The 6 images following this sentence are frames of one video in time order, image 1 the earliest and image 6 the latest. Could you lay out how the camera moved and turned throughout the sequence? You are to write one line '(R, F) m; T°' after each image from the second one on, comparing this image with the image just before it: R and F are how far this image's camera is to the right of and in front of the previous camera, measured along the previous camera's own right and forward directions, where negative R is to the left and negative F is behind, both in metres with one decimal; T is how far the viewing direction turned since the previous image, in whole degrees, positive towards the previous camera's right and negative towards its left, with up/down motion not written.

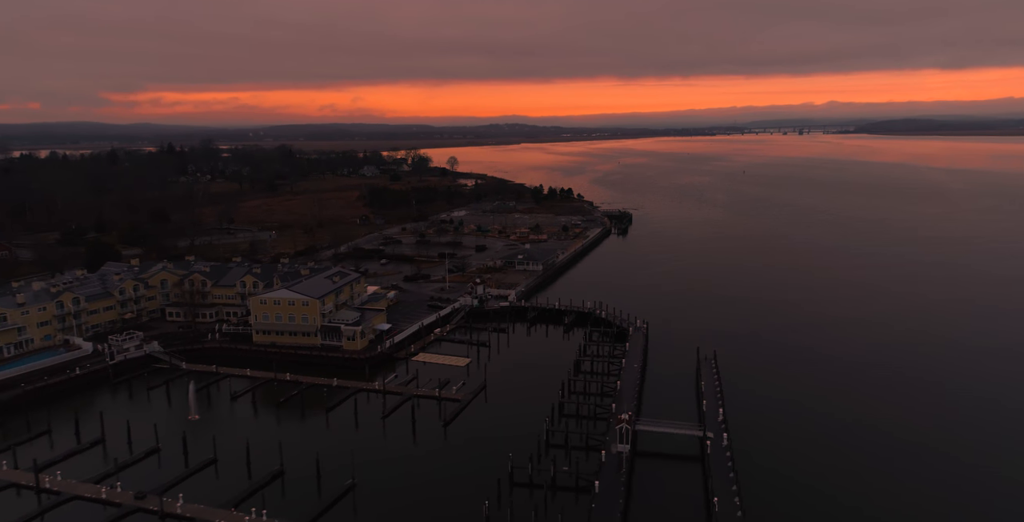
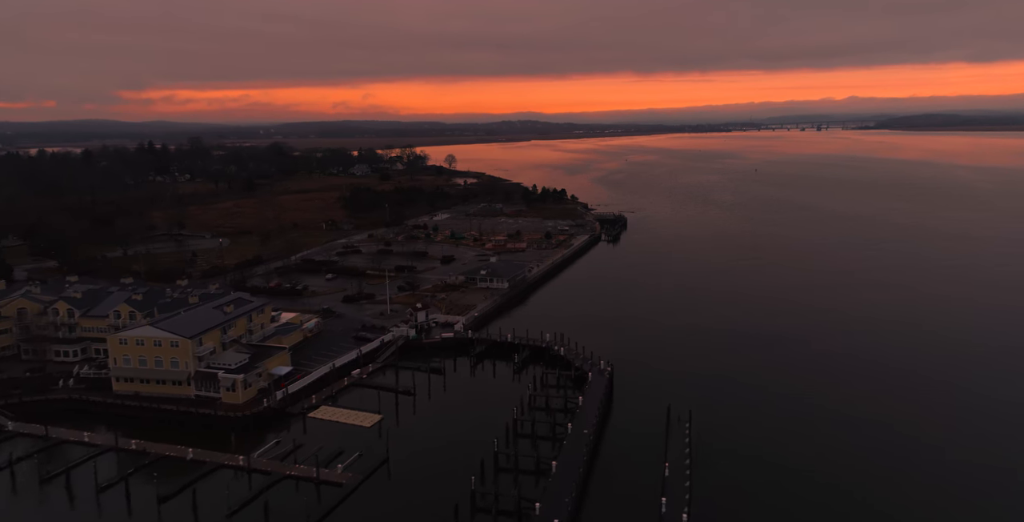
(+1.6, +3.2) m; -1°
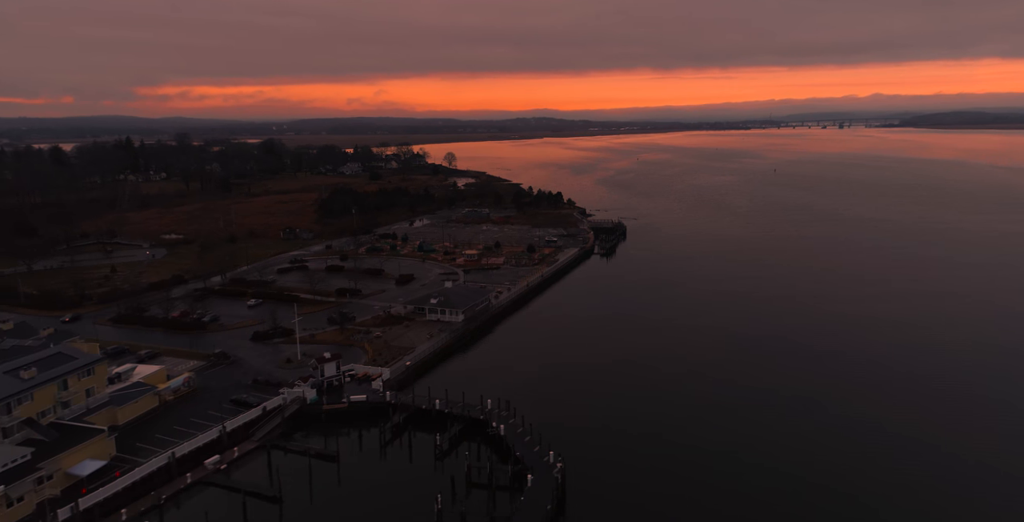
(+1.4, +3.9) m; -1°
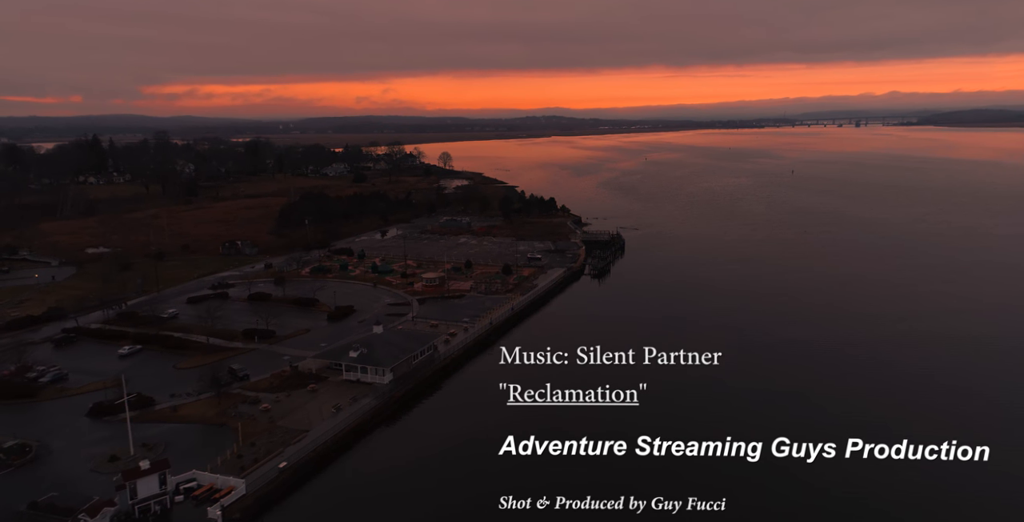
(+1.2, +4.3) m; -1°
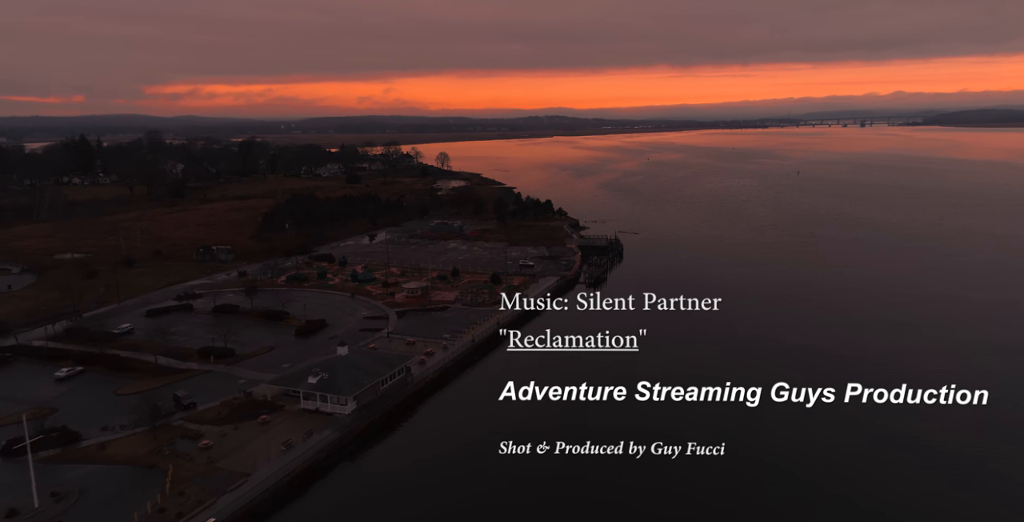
(+0.4, +1.4) m; 0°
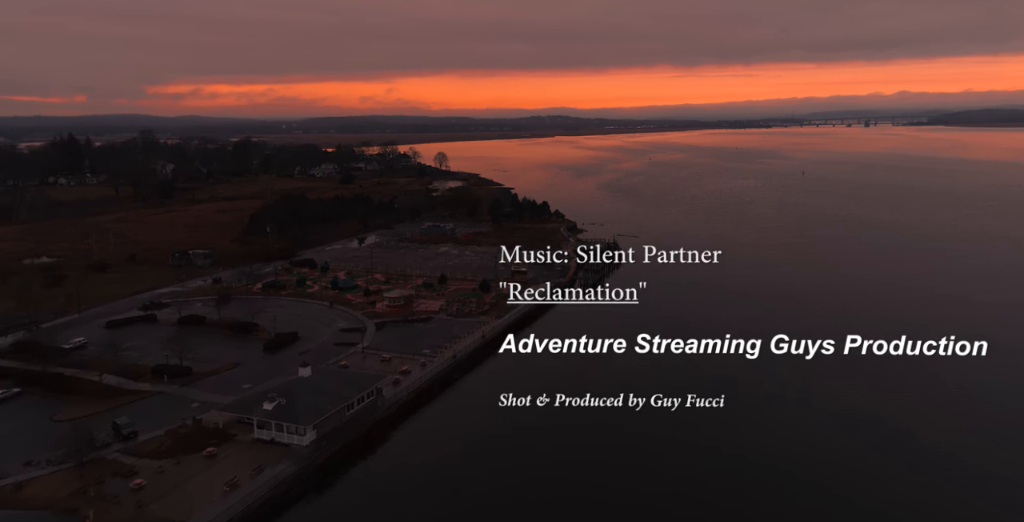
(+0.3, +1.2) m; 0°
